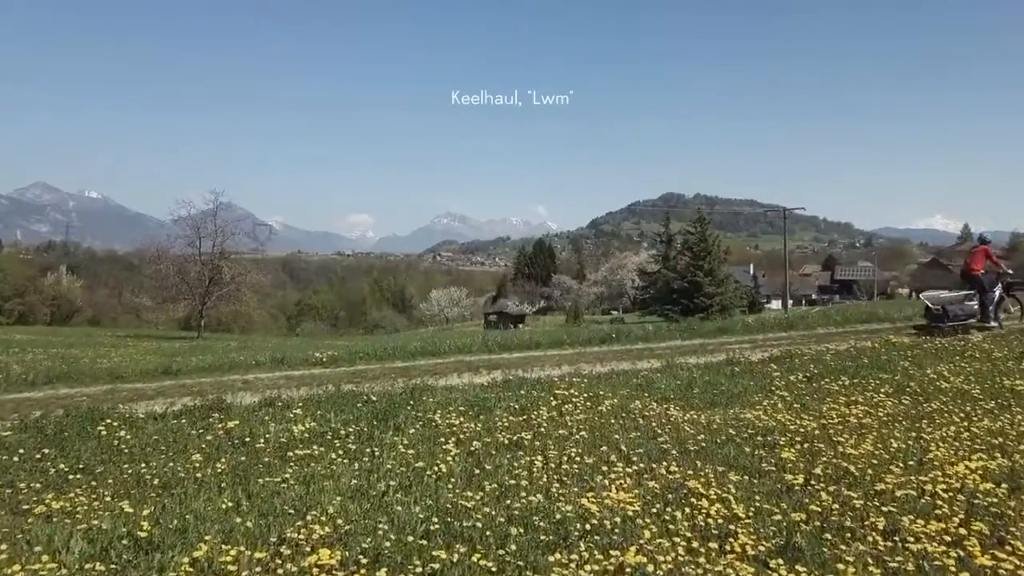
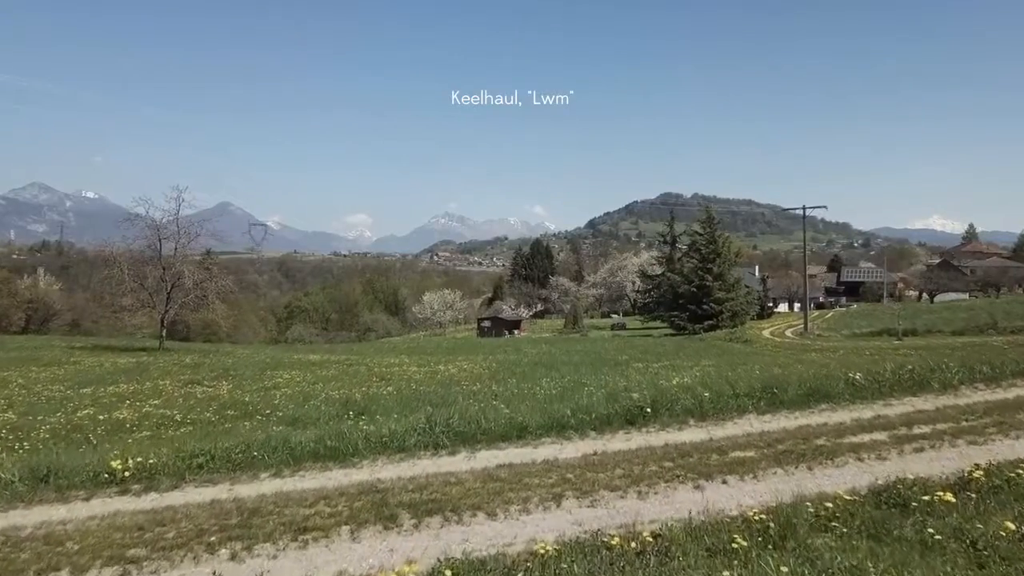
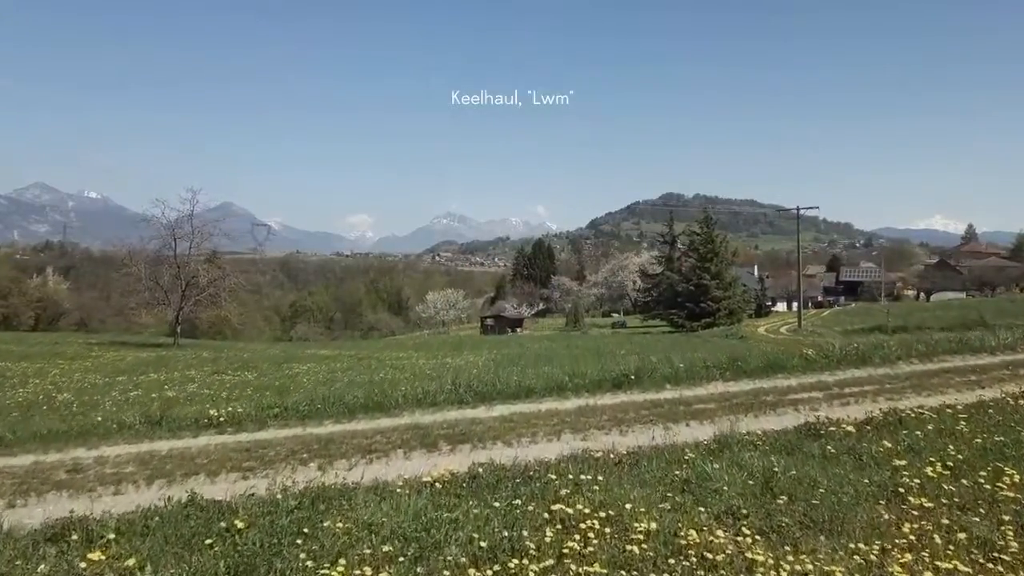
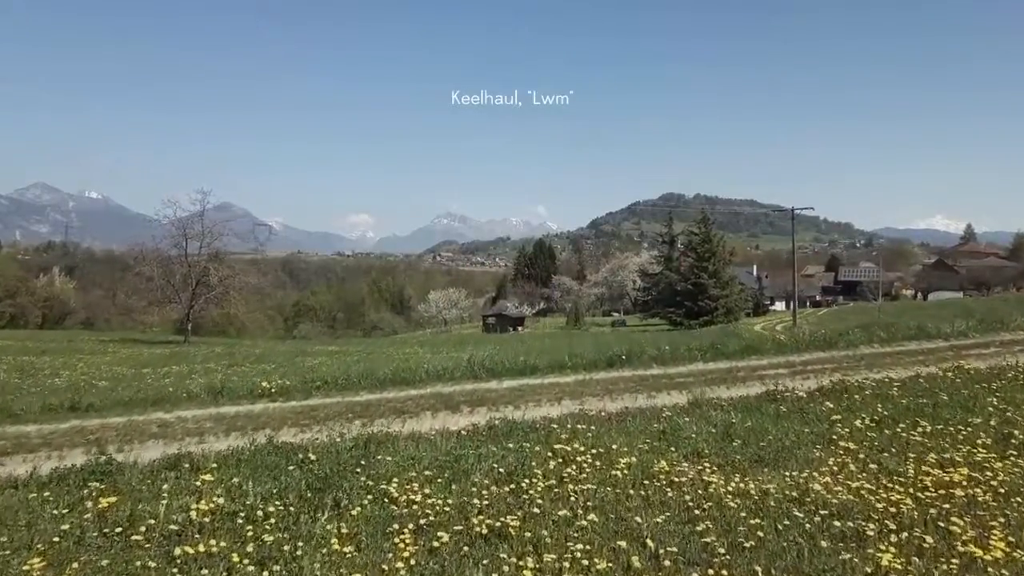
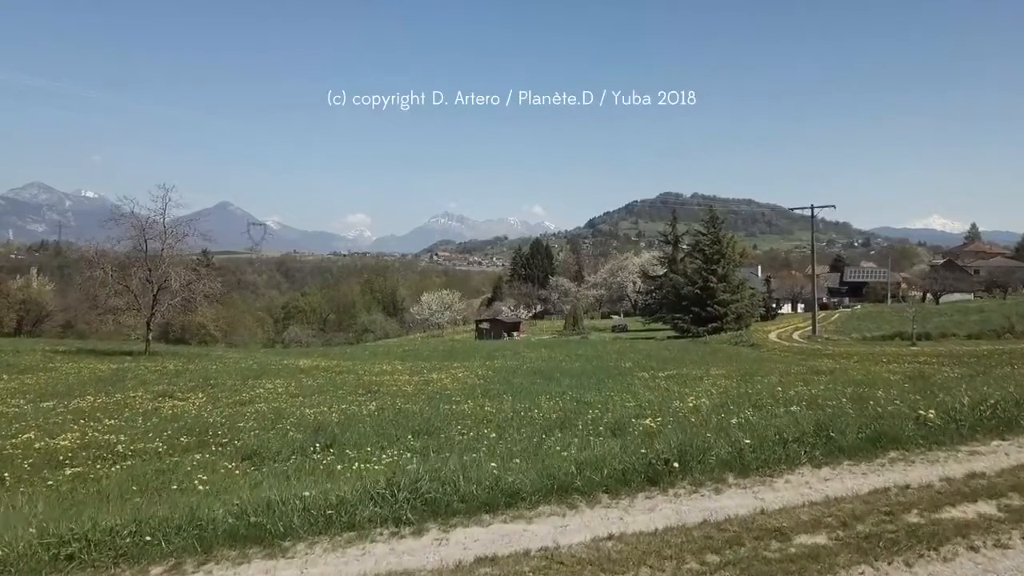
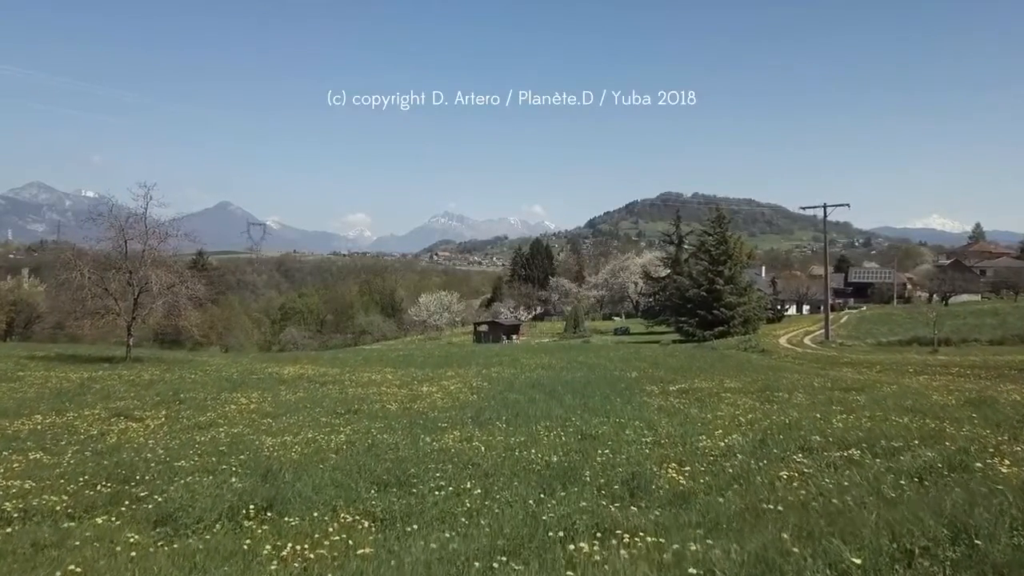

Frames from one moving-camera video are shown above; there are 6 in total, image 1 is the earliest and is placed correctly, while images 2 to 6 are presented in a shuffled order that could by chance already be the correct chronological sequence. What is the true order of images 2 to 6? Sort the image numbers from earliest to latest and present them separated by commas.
4, 3, 2, 5, 6
